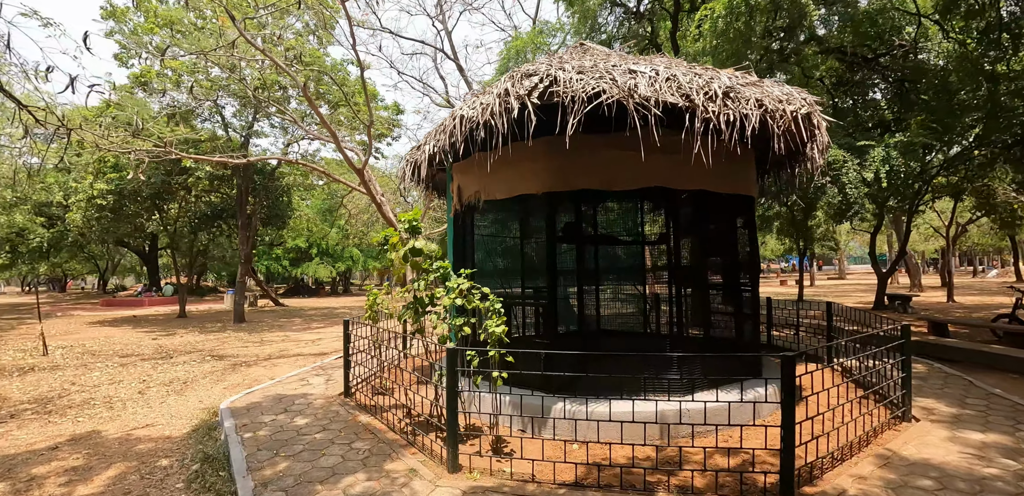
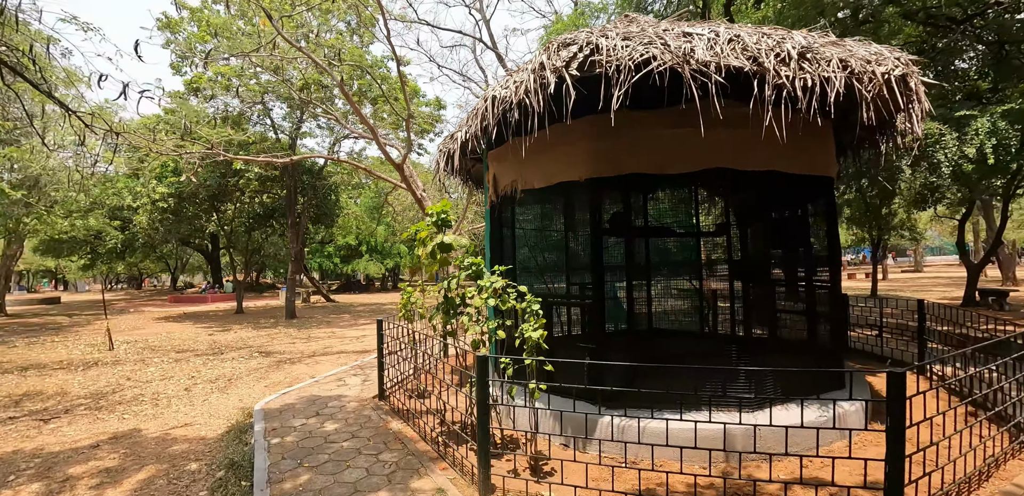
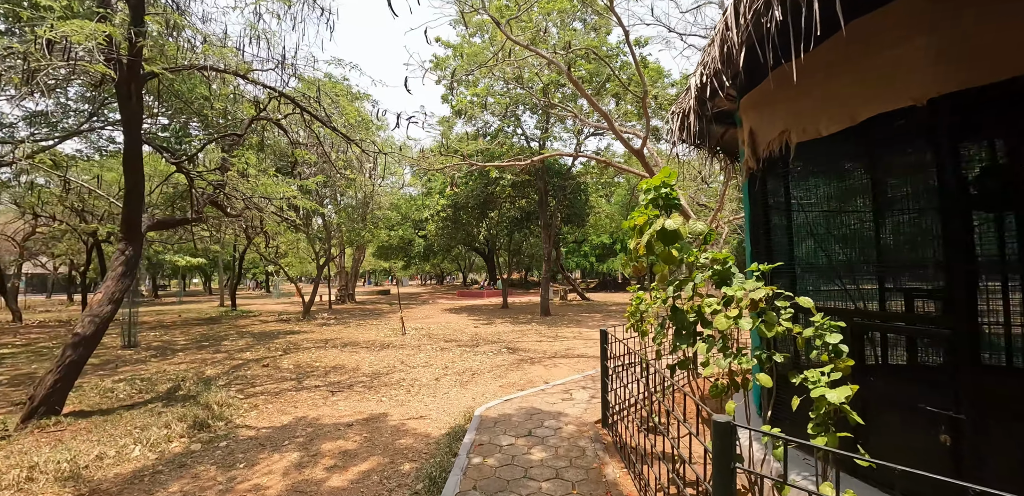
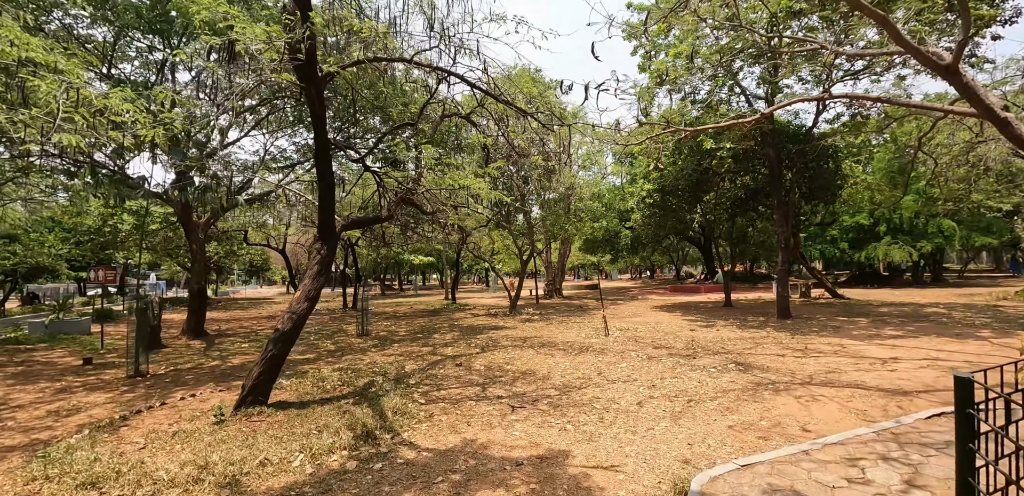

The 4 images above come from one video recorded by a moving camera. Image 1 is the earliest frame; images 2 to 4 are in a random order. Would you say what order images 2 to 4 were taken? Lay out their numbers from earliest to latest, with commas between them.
2, 3, 4
